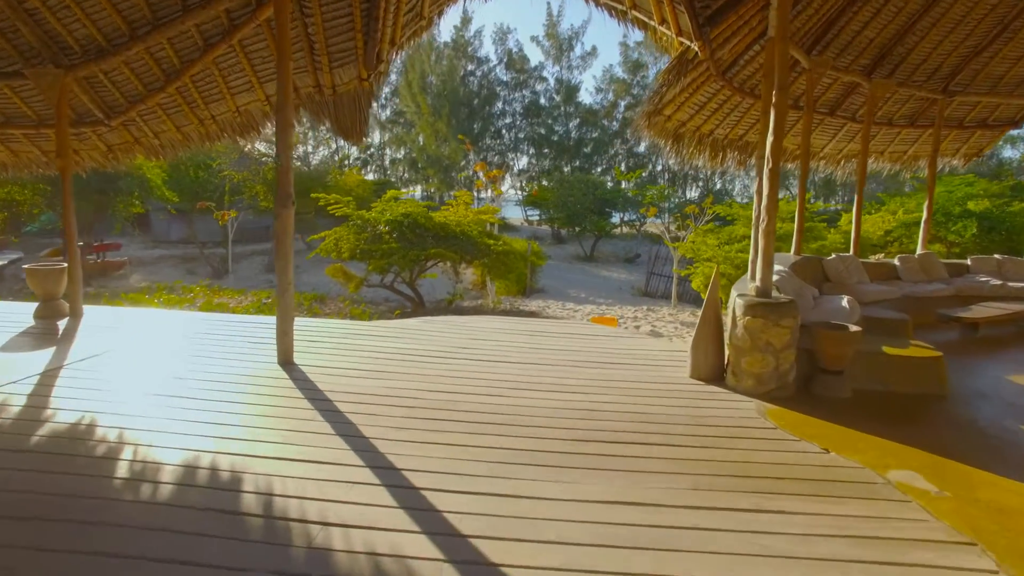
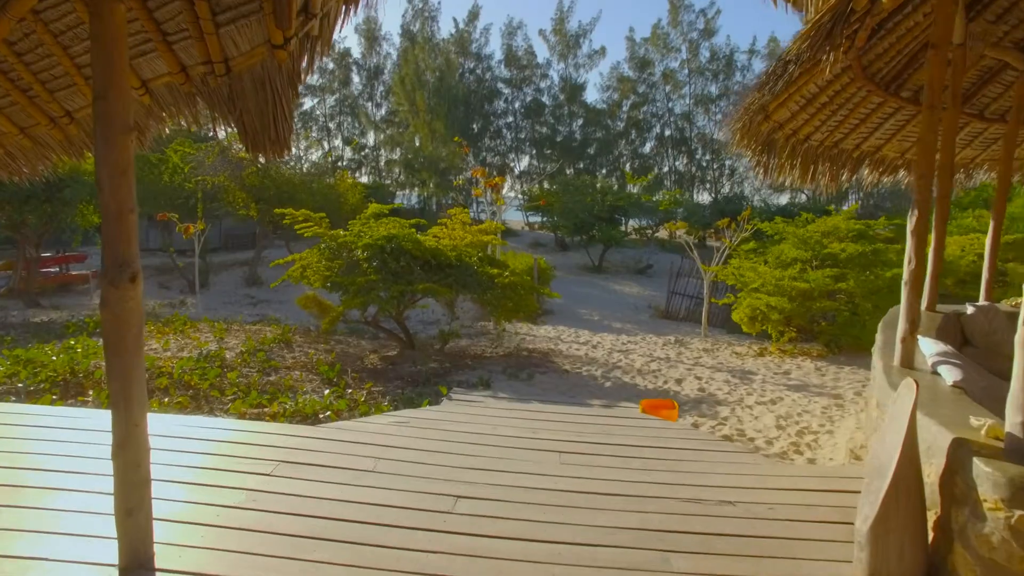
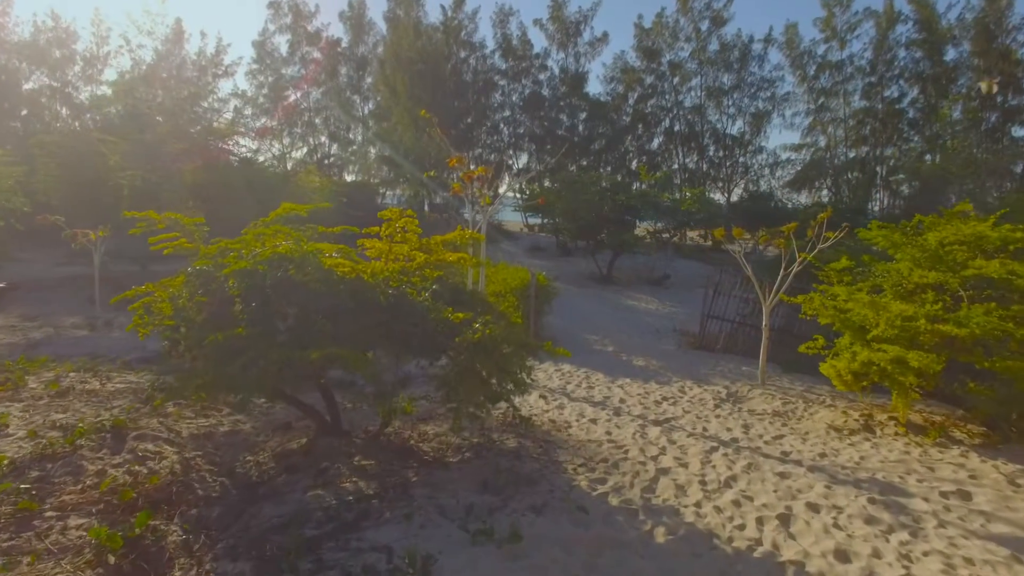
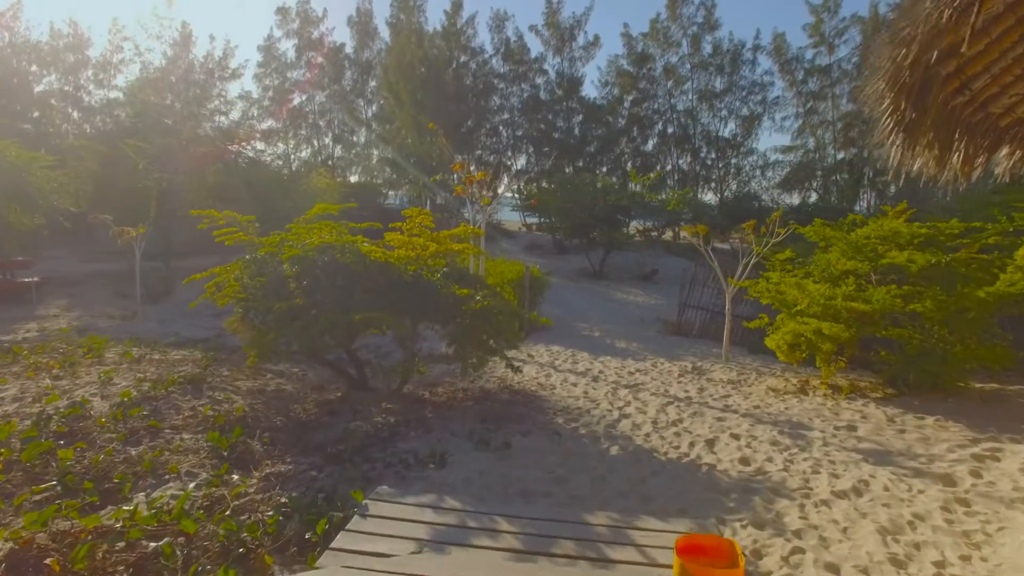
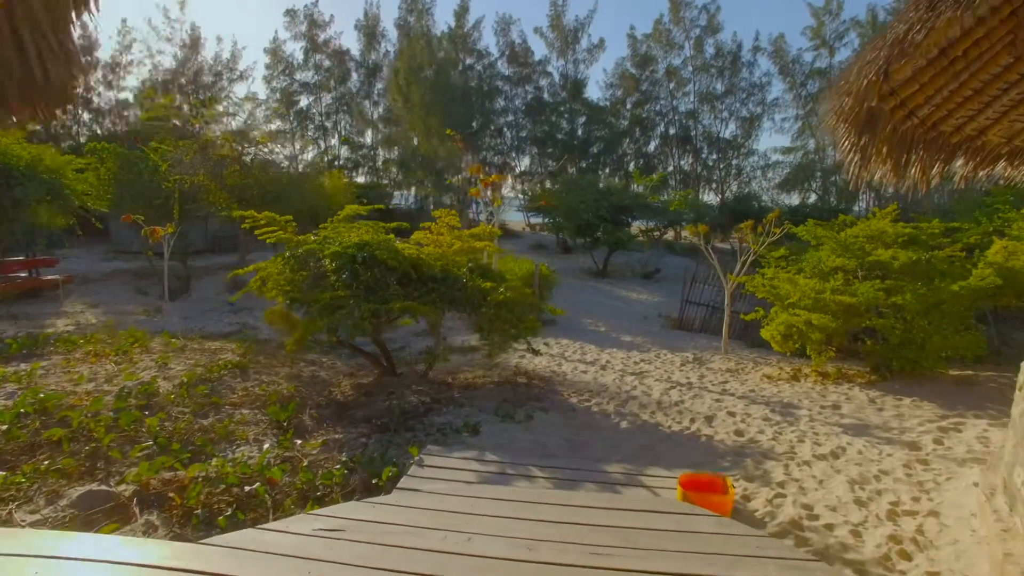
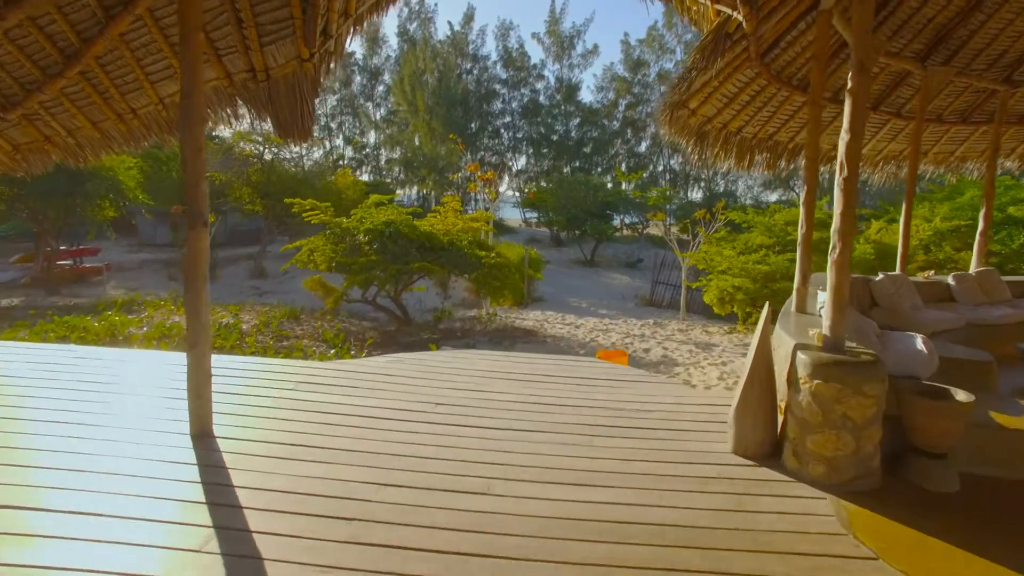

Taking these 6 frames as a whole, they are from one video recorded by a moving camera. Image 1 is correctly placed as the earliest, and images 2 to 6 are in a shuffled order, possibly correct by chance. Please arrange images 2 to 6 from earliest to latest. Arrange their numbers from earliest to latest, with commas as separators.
6, 2, 5, 4, 3
